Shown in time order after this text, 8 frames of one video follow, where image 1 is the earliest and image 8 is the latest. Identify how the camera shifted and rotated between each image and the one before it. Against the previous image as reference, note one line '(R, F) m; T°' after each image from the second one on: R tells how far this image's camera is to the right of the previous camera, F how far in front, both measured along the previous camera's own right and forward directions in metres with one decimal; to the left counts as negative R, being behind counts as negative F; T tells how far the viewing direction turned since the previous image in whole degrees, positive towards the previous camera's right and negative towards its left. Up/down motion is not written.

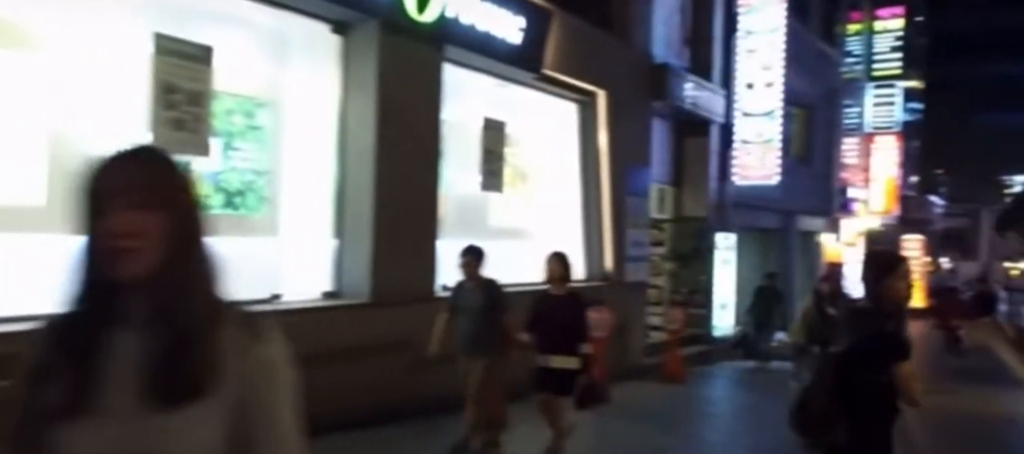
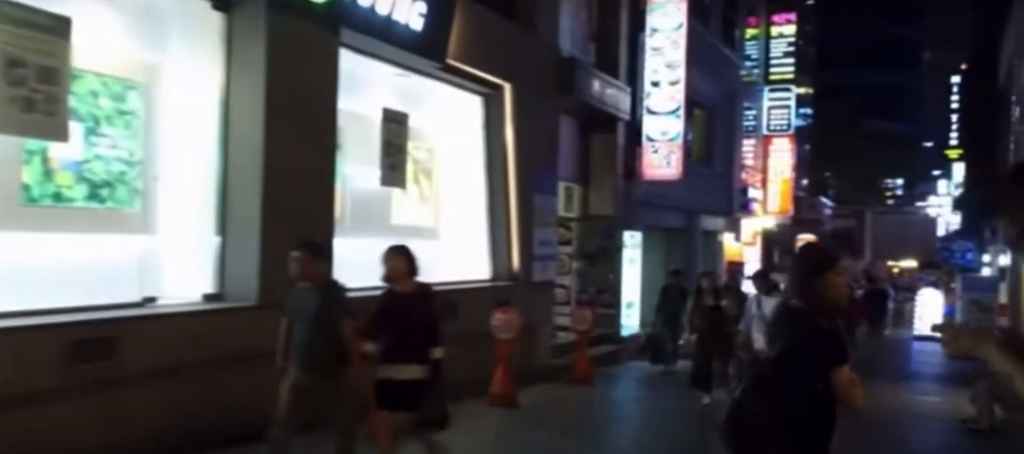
(0.0, +0.6) m; +5°
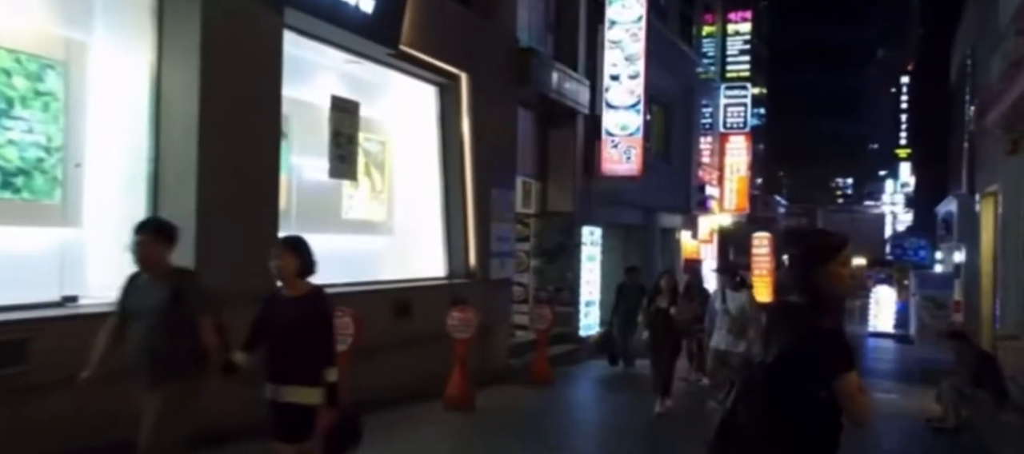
(0.0, +0.5) m; +2°
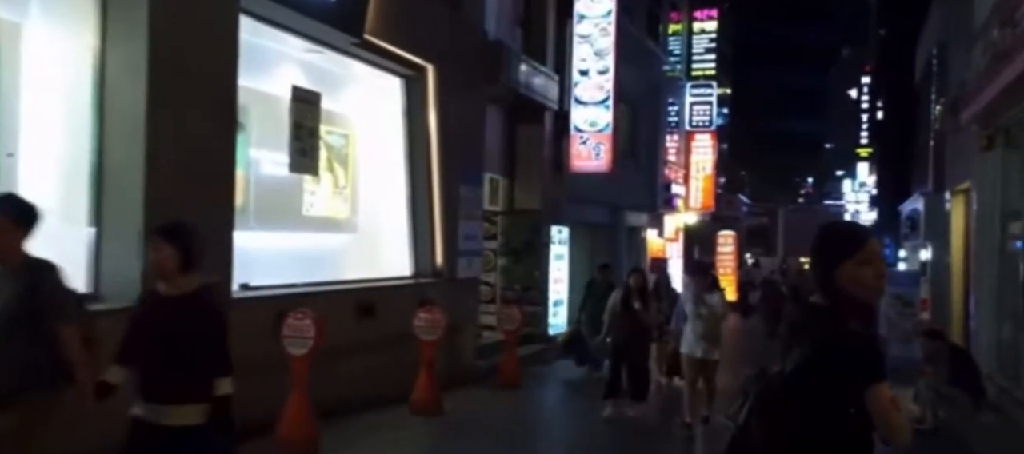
(-0.1, +0.5) m; +2°
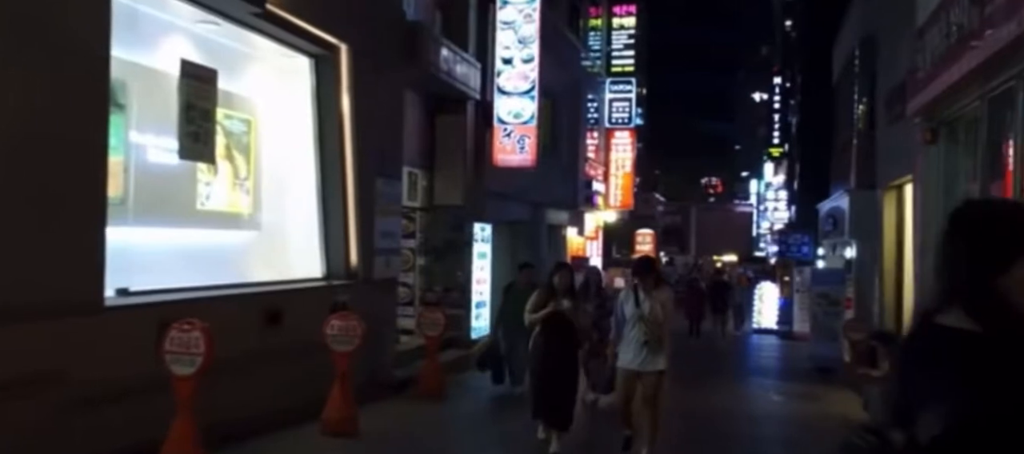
(-0.1, +1.2) m; +5°
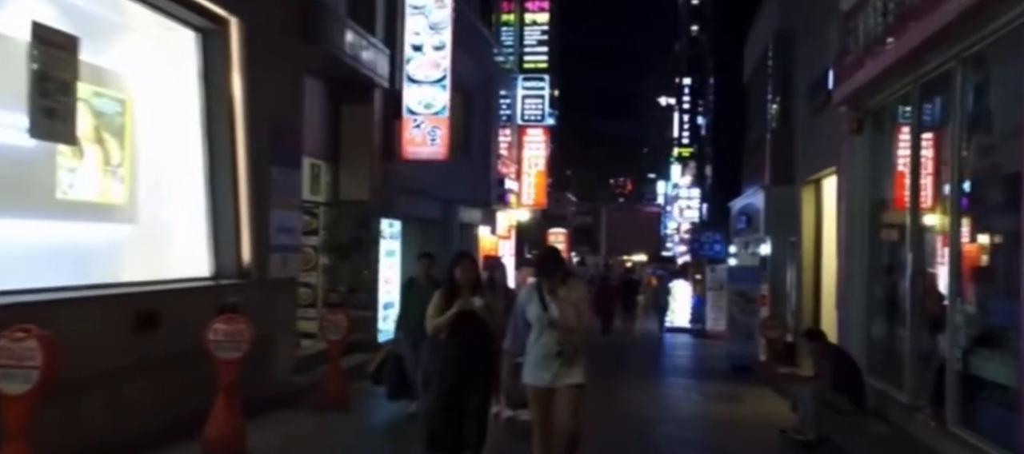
(0.0, +1.0) m; +5°
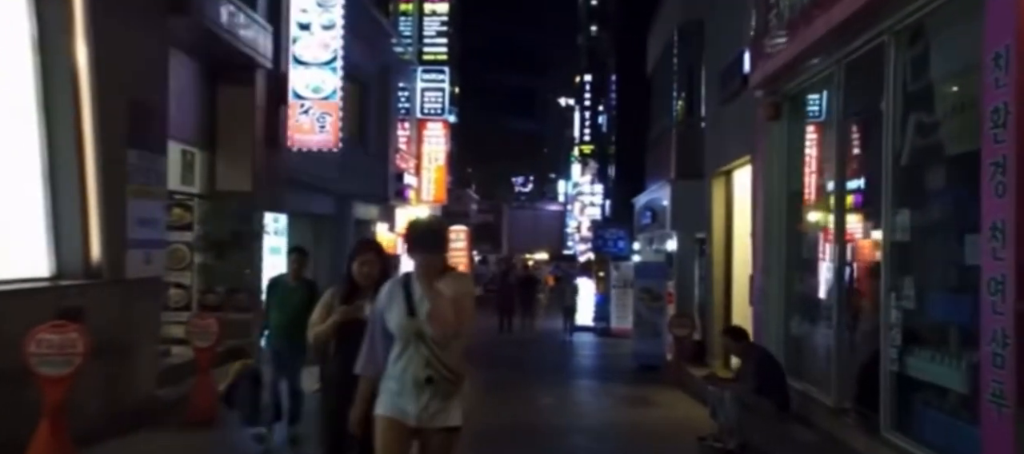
(+0.1, +1.3) m; +5°
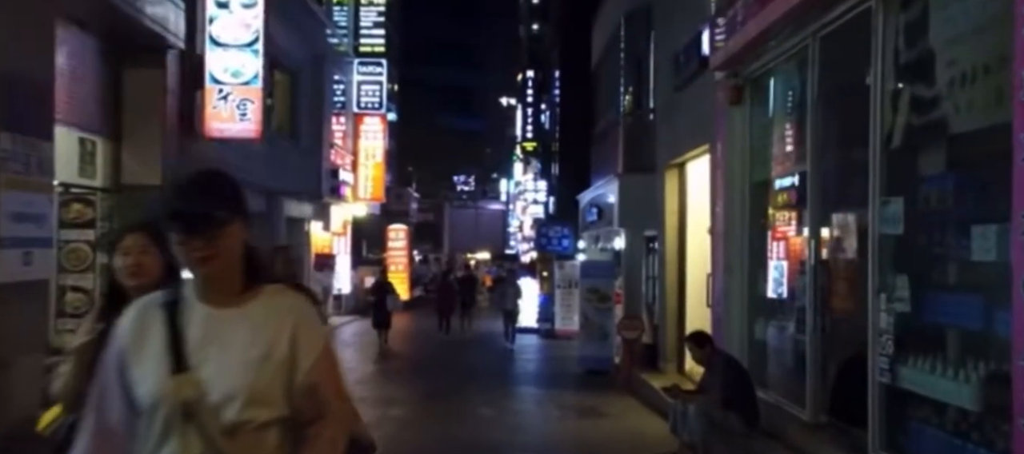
(+0.1, +1.3) m; +3°
